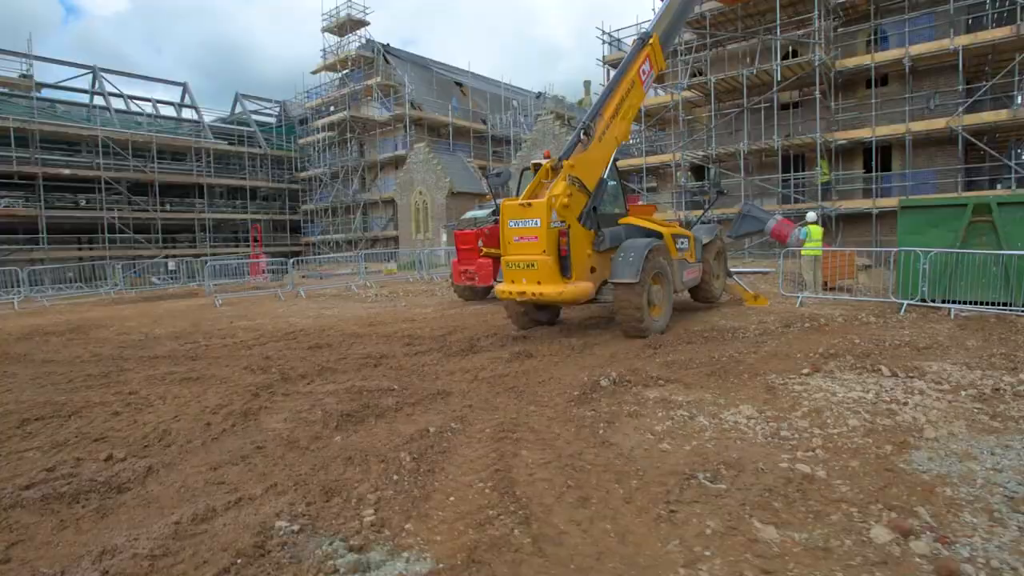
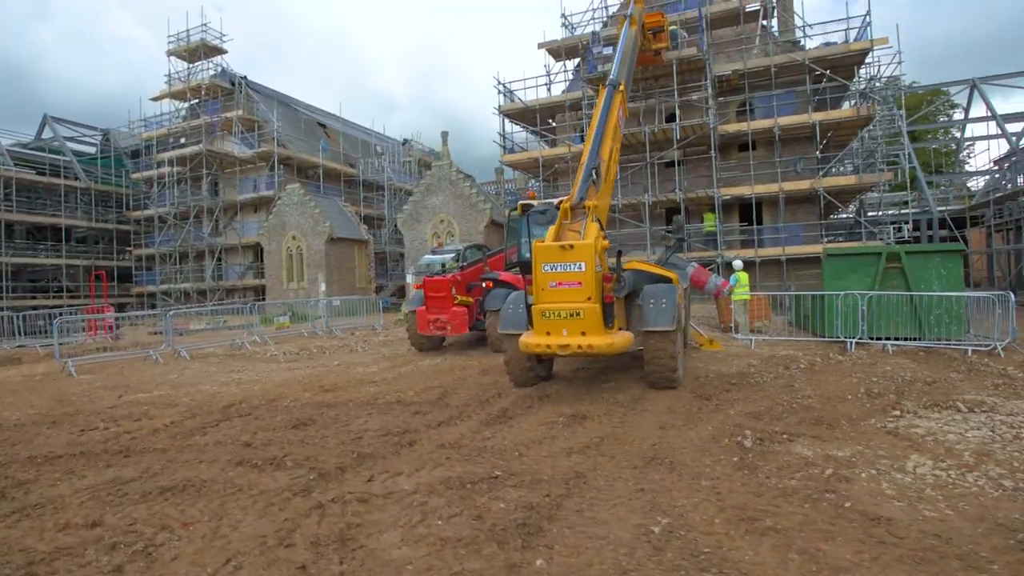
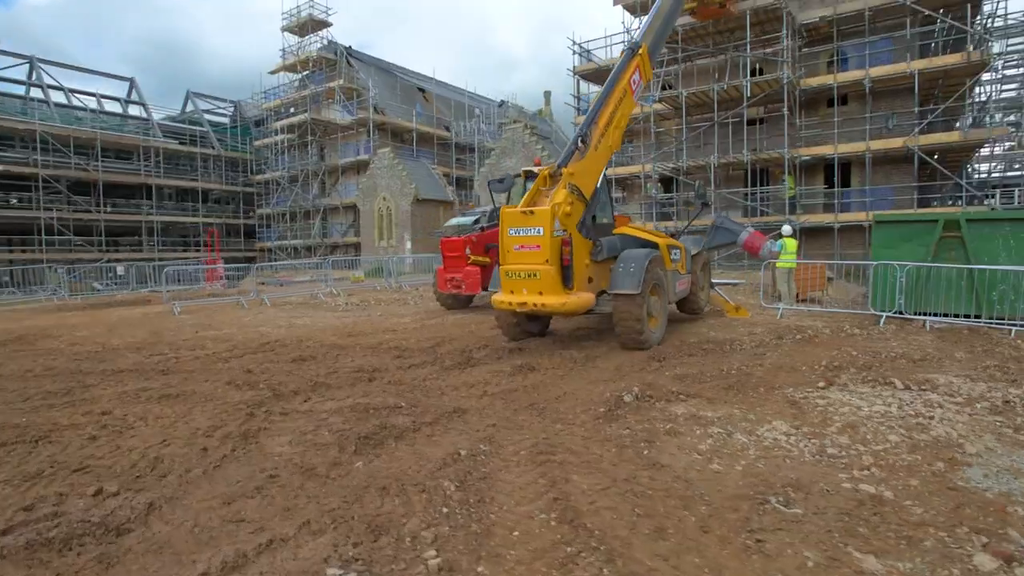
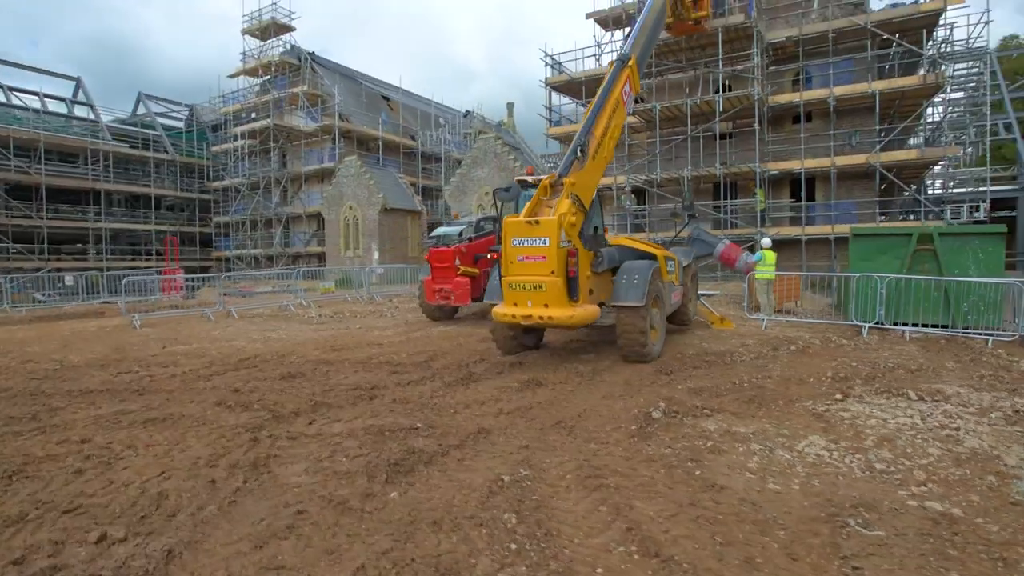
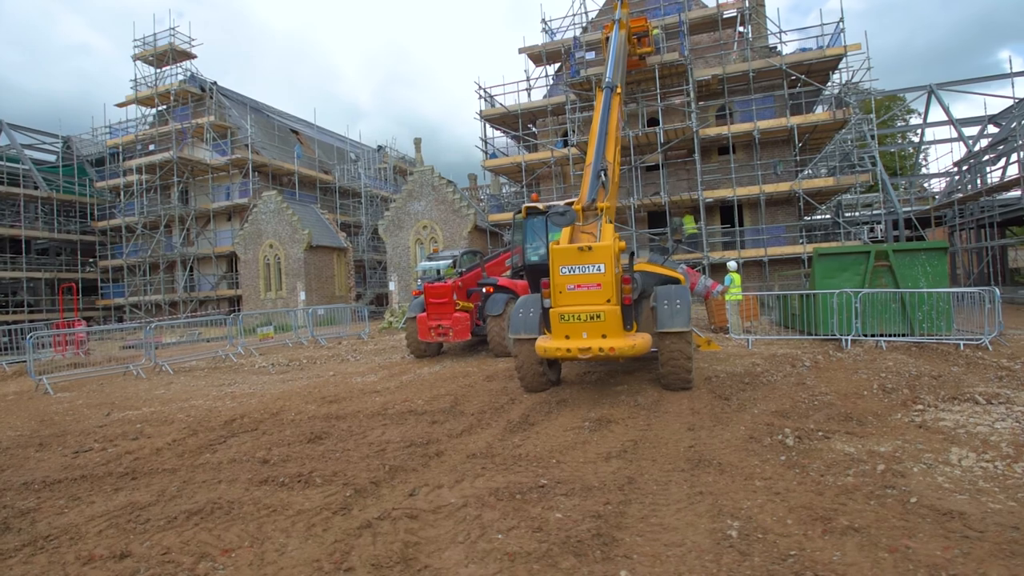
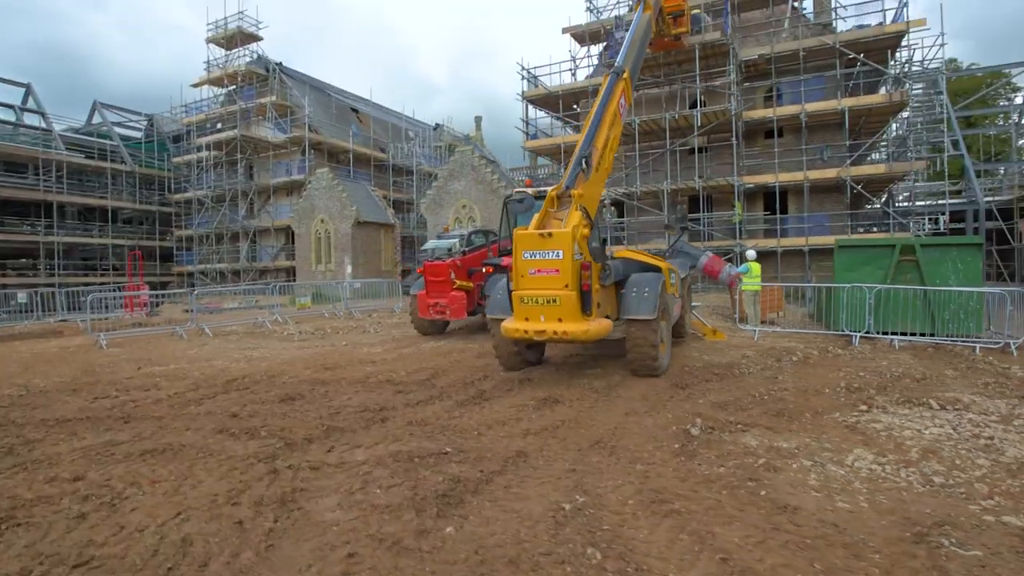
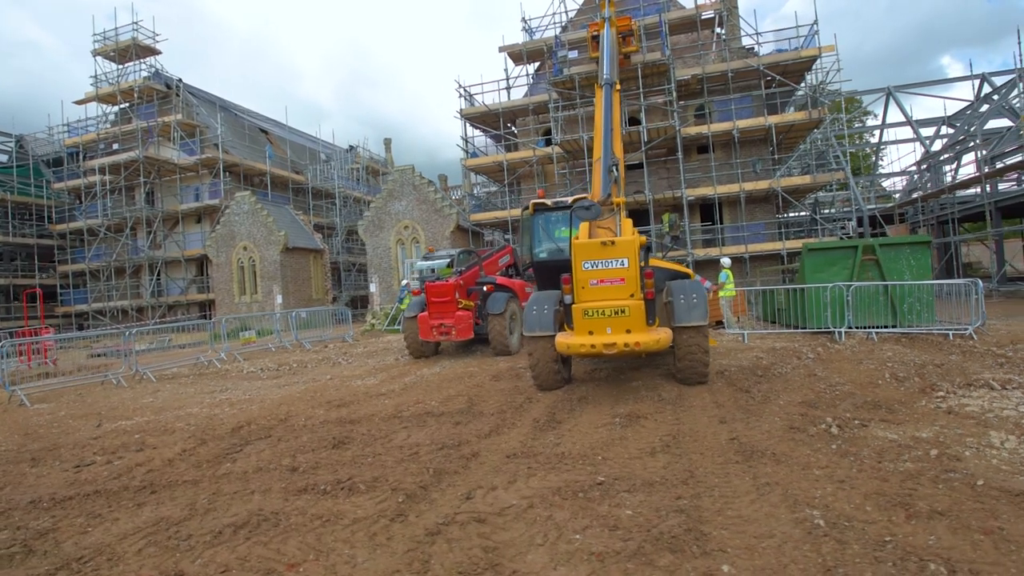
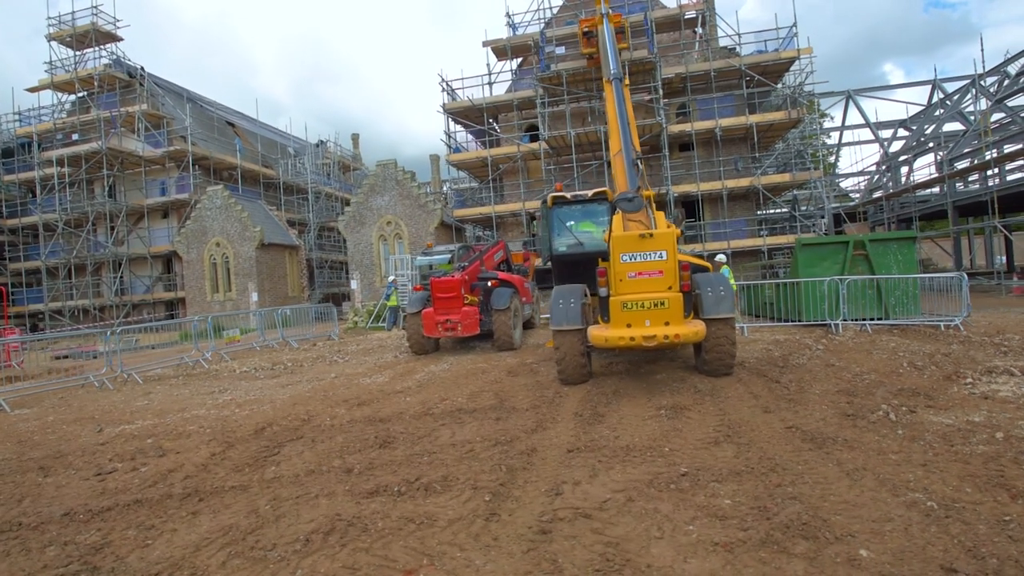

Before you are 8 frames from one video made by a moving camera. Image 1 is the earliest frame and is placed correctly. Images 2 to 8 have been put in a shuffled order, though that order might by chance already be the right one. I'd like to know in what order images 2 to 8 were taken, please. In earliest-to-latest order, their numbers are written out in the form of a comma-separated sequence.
3, 4, 6, 2, 5, 7, 8
